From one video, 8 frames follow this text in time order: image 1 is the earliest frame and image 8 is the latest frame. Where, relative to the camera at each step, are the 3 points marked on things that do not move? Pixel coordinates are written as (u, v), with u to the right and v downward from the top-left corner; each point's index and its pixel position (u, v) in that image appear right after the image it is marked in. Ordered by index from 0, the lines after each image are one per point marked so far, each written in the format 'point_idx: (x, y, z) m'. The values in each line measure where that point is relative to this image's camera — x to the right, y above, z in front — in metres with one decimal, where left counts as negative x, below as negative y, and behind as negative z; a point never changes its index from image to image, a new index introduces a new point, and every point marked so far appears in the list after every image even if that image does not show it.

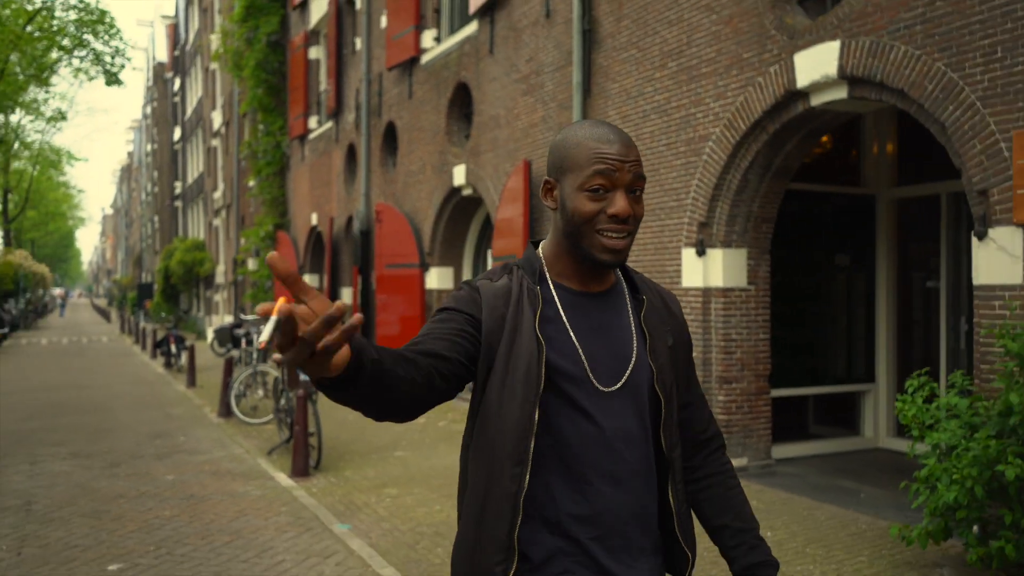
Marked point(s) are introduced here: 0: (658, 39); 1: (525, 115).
0: (+1.4, +2.4, +8.3) m
1: (+0.2, +2.2, +10.7) m
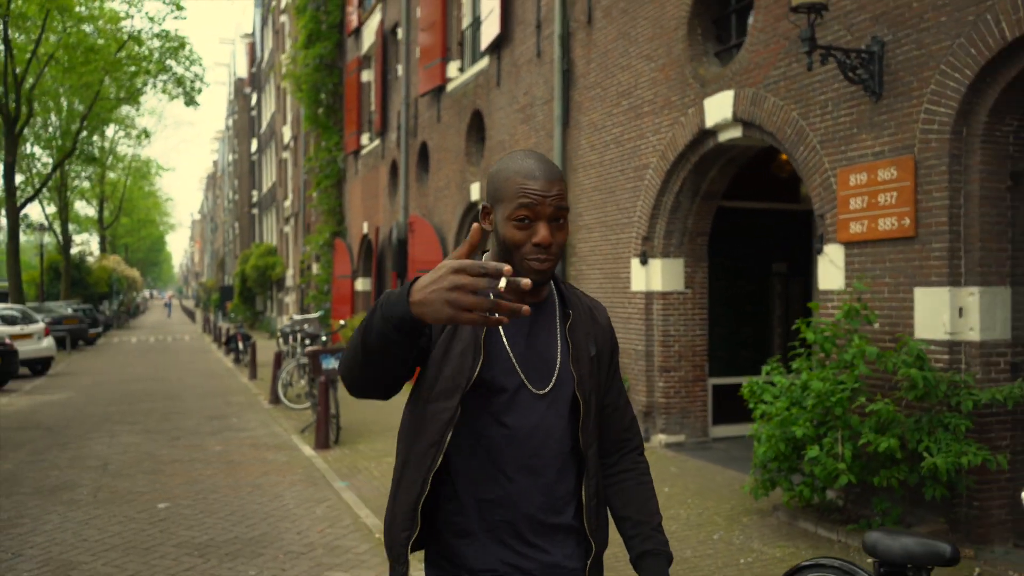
0: (+1.2, +2.4, +9.8) m
1: (+0.2, +2.1, +12.4) m
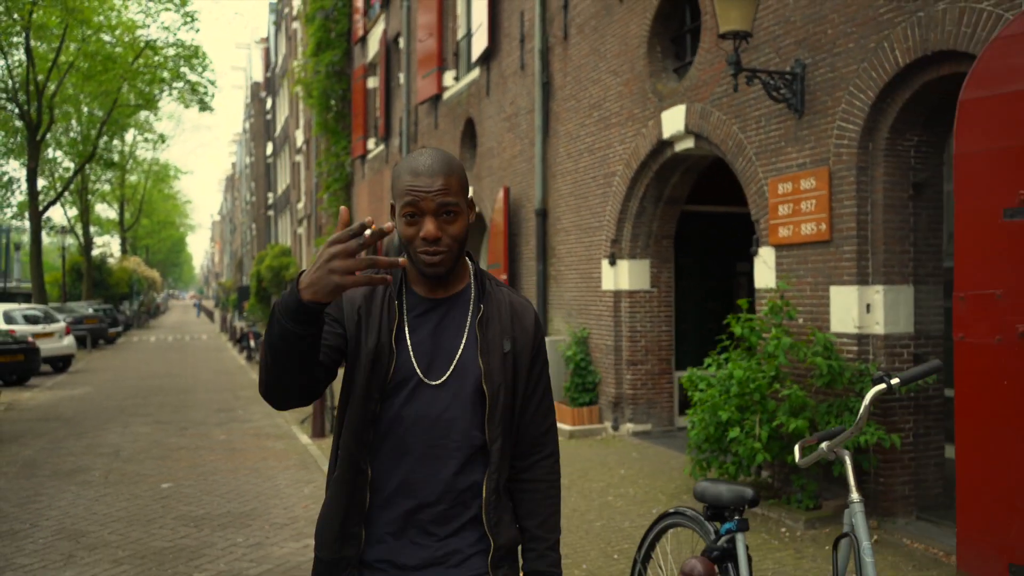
0: (+0.9, +2.4, +10.5) m
1: (0.0, +2.2, +13.1) m
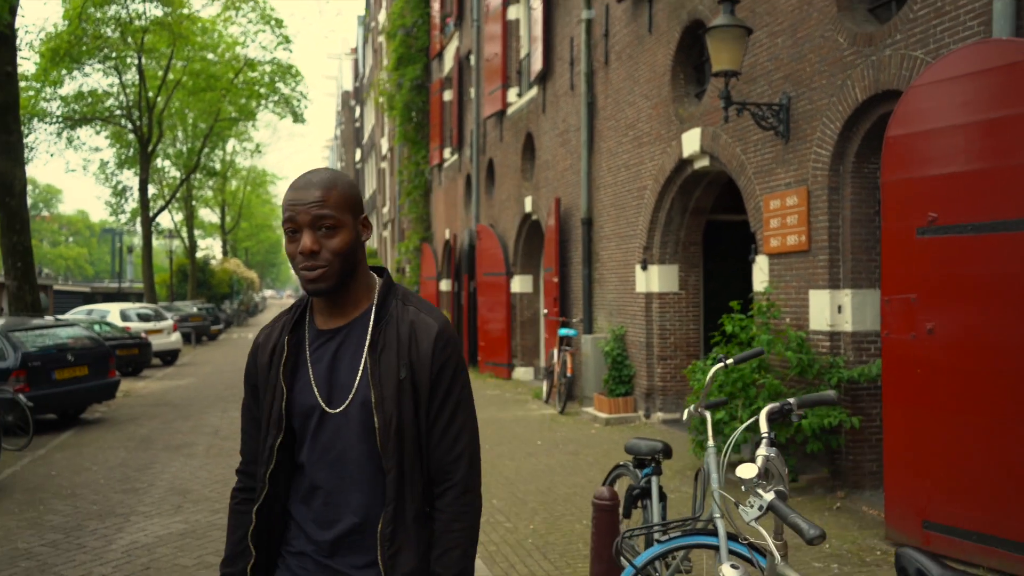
0: (+1.5, +2.4, +11.6) m
1: (+0.8, +2.1, +14.3) m
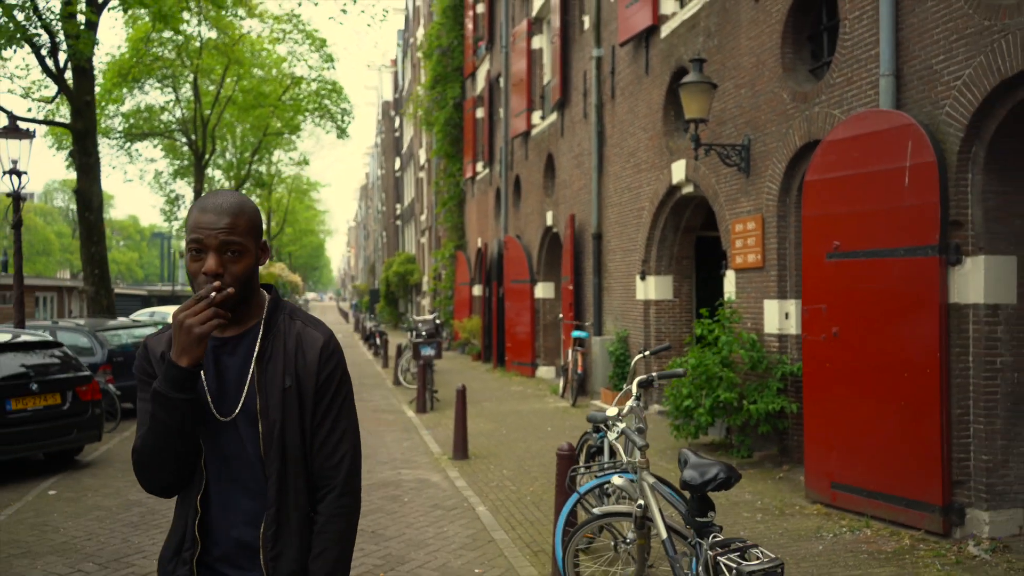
0: (+1.8, +2.3, +13.3) m
1: (+1.2, +2.0, +15.9) m
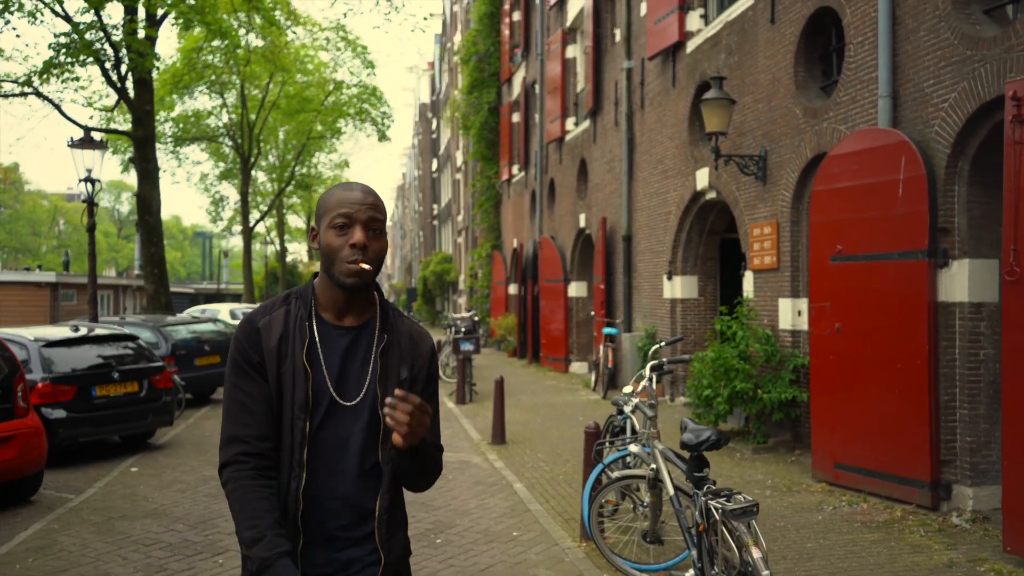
0: (+2.4, +2.3, +14.1) m
1: (+1.9, +2.0, +16.8) m
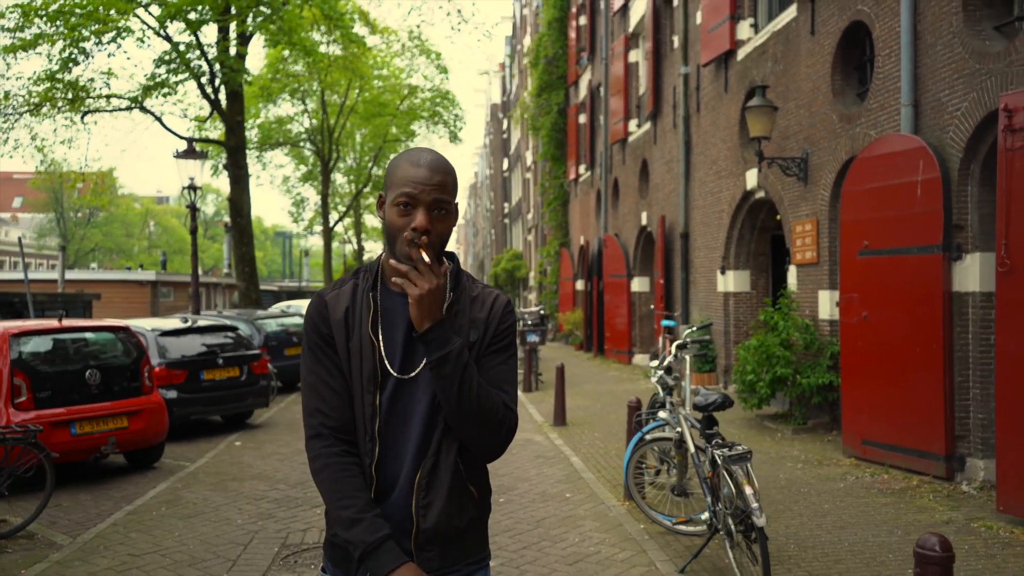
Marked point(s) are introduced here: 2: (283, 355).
0: (+3.4, +2.4, +14.8) m
1: (+3.2, +2.1, +17.6) m
2: (-4.6, -1.4, +17.2) m
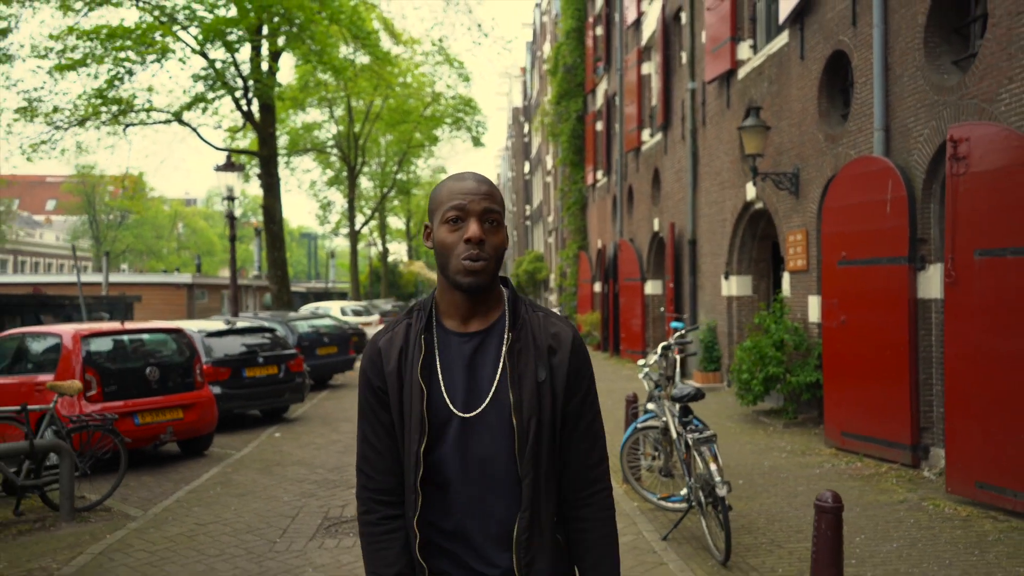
0: (+3.7, +2.3, +15.8) m
1: (+3.6, +2.1, +18.5) m
2: (-4.2, -1.4, +18.3) m
